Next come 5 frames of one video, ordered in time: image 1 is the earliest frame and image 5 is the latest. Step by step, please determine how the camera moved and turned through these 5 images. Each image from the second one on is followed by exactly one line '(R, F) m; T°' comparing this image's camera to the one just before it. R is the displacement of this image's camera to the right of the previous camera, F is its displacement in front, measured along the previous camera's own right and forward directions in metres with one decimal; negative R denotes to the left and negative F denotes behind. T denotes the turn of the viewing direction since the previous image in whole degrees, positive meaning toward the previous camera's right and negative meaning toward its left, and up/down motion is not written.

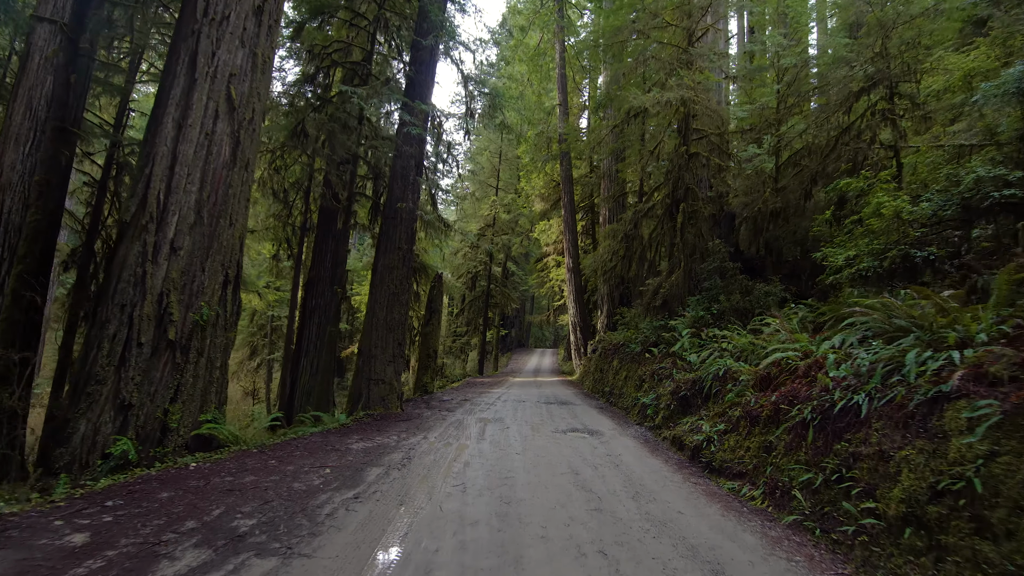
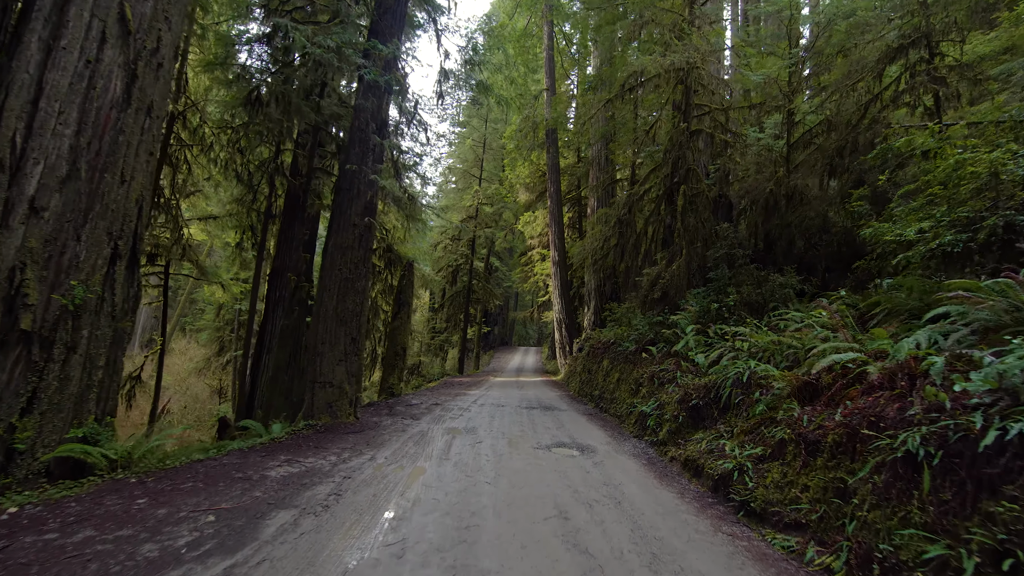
(+0.1, +1.1) m; +2°
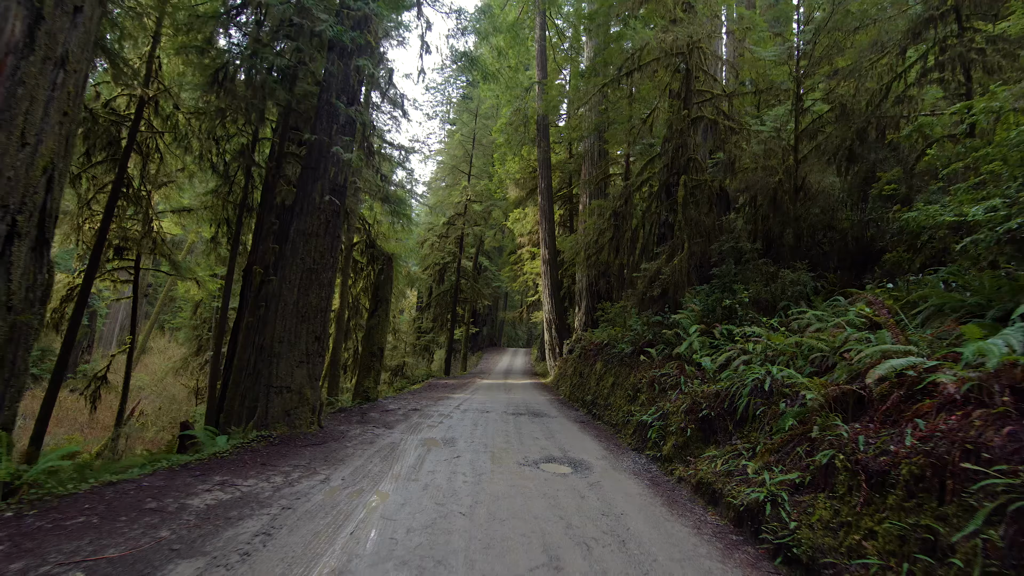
(+0.1, +0.7) m; +1°
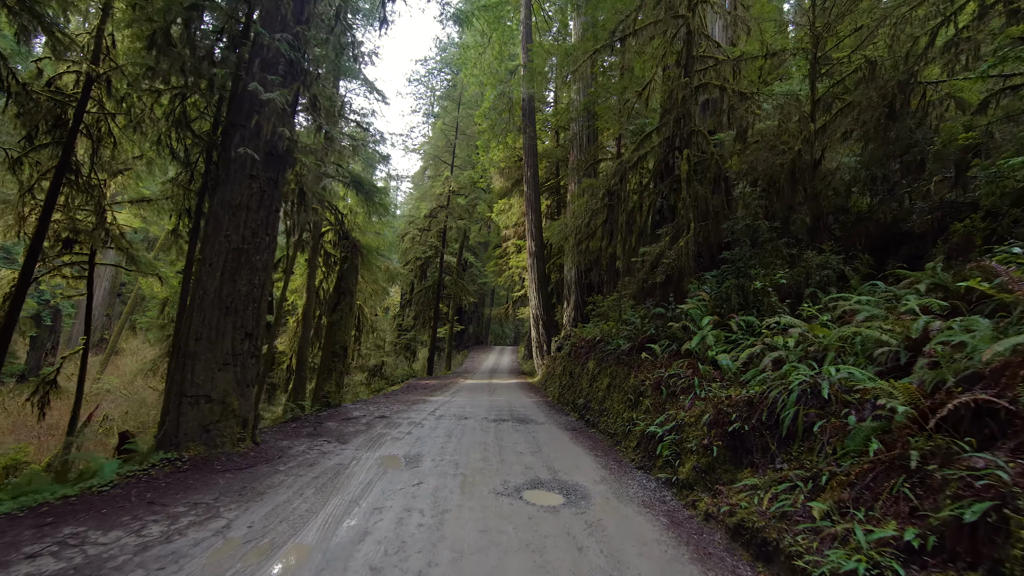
(+0.1, +1.0) m; +1°
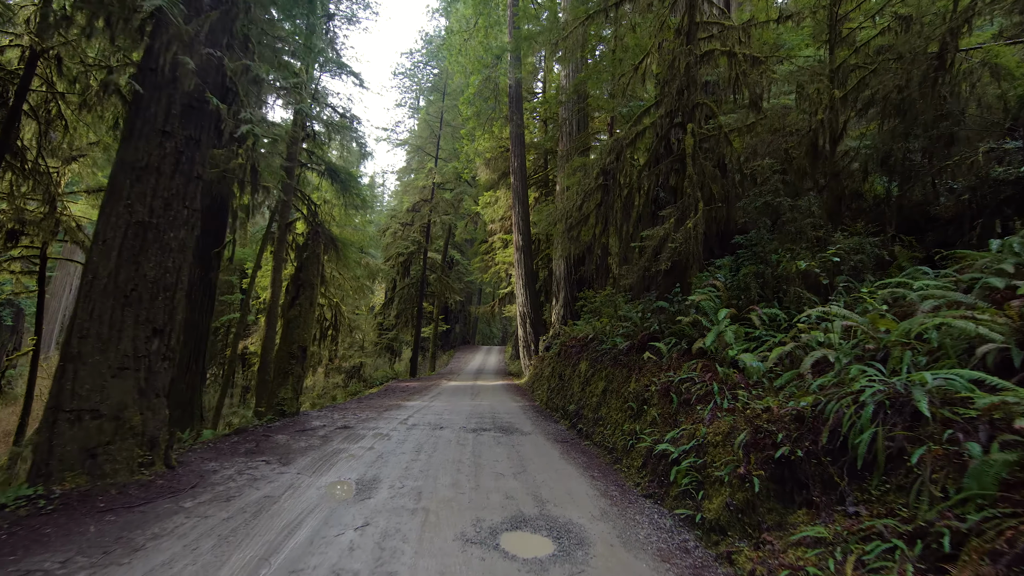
(+0.1, +0.9) m; +1°
